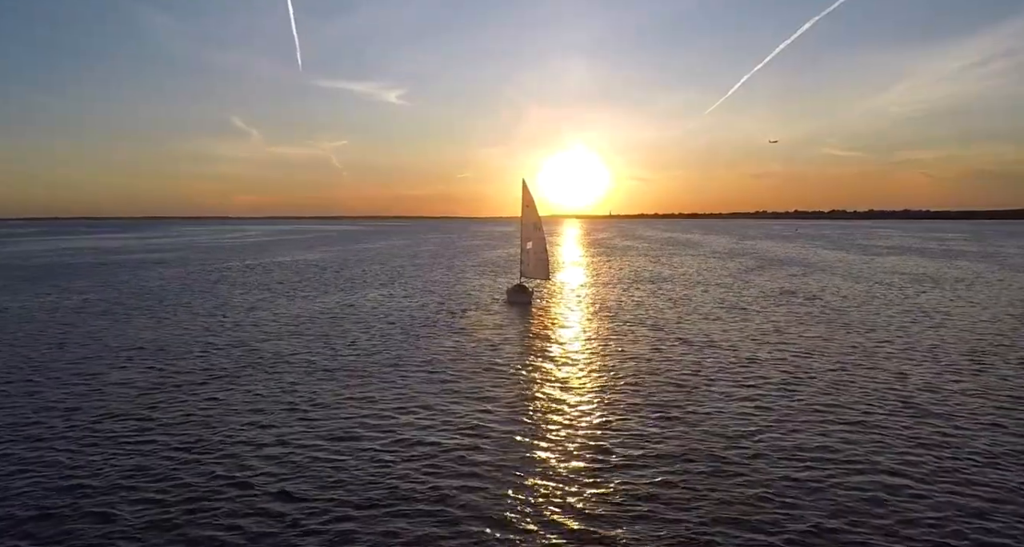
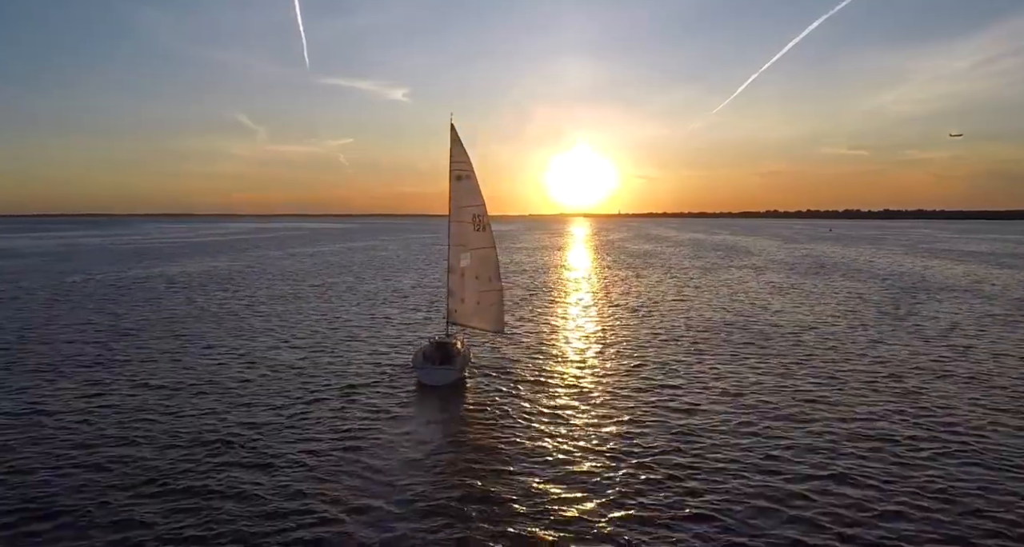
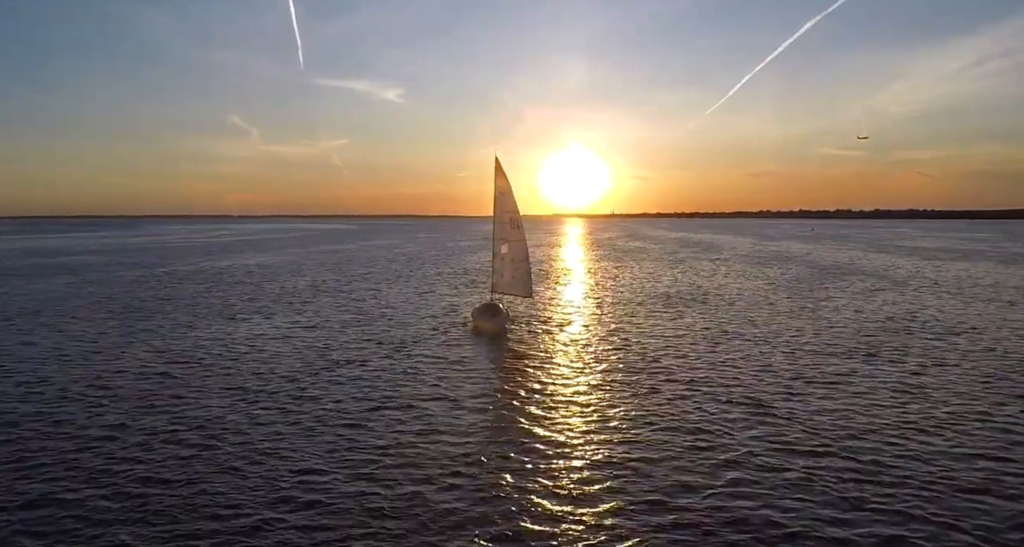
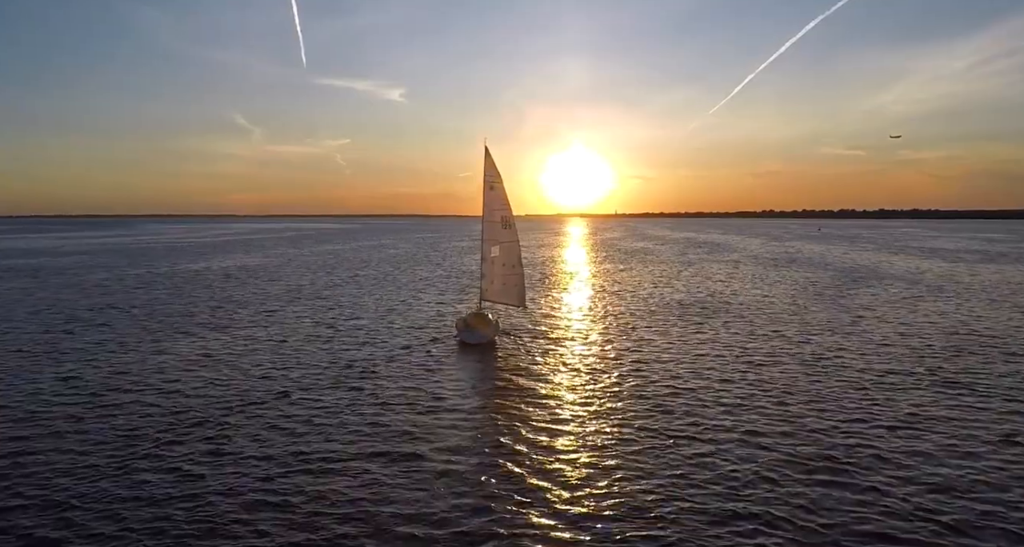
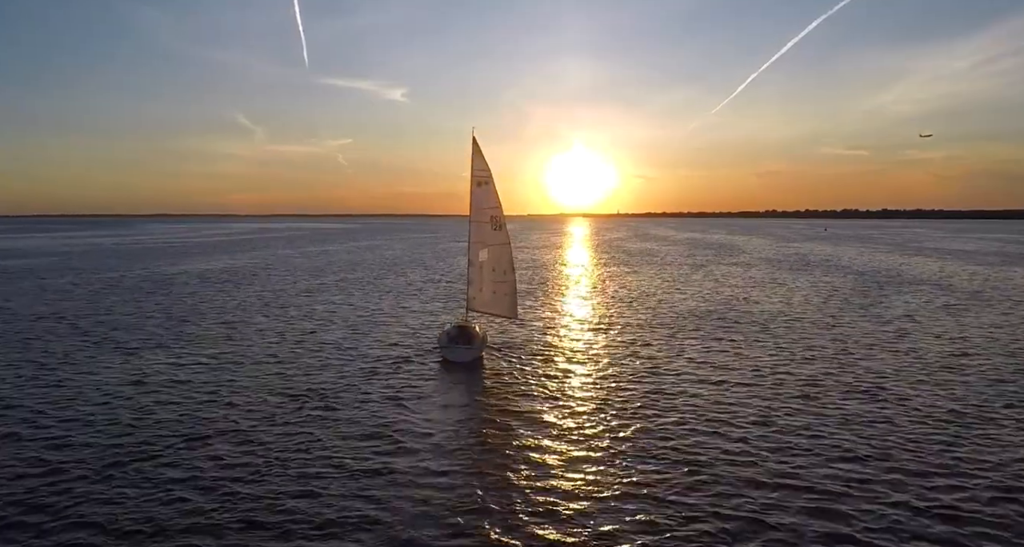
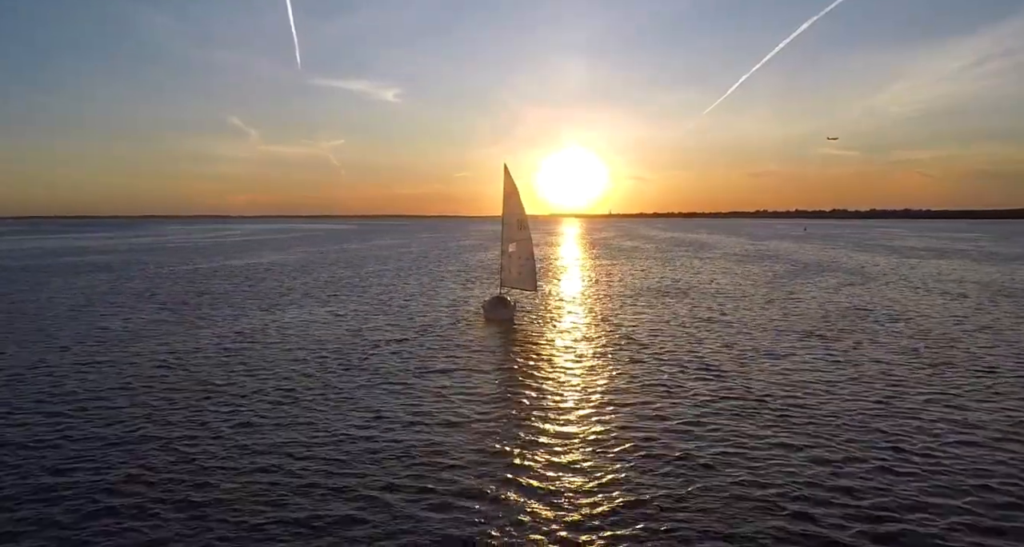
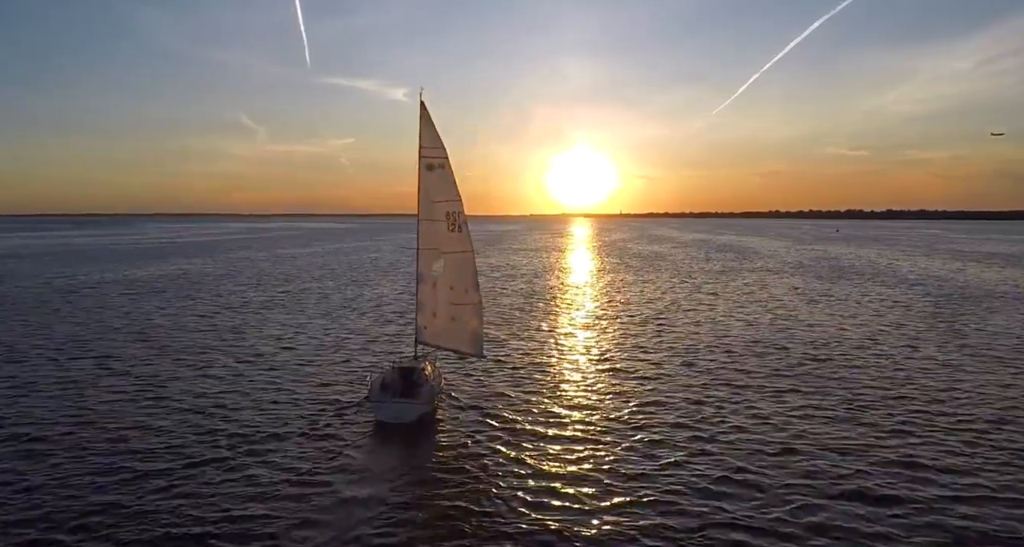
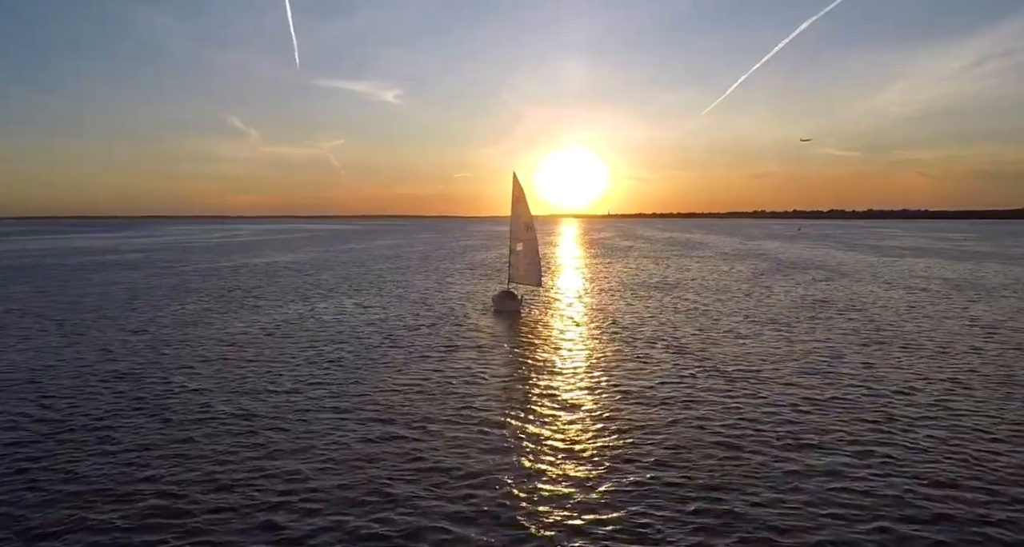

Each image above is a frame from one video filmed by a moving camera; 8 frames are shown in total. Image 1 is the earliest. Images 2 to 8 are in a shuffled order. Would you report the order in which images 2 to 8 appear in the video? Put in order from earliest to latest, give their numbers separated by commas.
8, 6, 3, 4, 5, 2, 7
